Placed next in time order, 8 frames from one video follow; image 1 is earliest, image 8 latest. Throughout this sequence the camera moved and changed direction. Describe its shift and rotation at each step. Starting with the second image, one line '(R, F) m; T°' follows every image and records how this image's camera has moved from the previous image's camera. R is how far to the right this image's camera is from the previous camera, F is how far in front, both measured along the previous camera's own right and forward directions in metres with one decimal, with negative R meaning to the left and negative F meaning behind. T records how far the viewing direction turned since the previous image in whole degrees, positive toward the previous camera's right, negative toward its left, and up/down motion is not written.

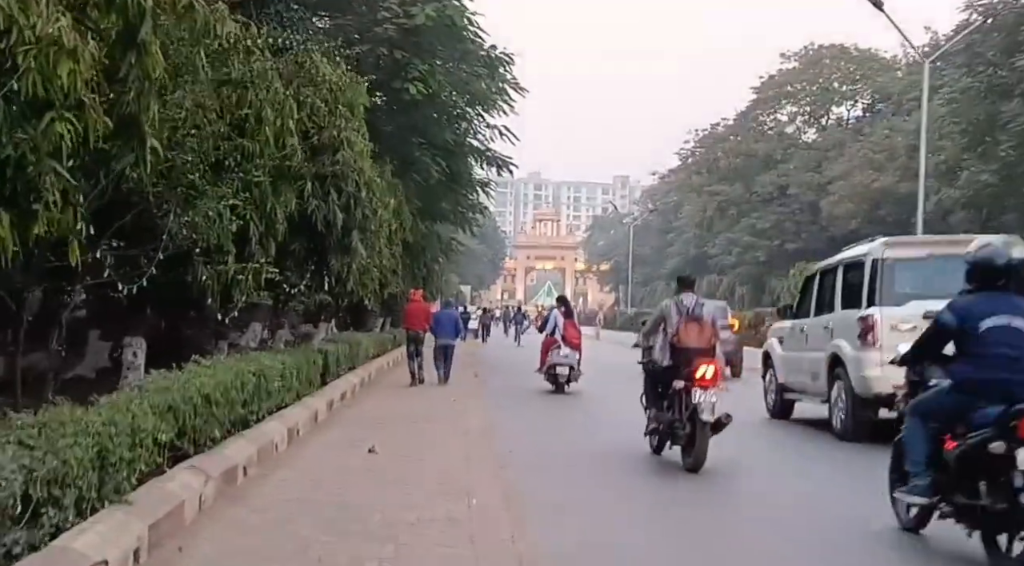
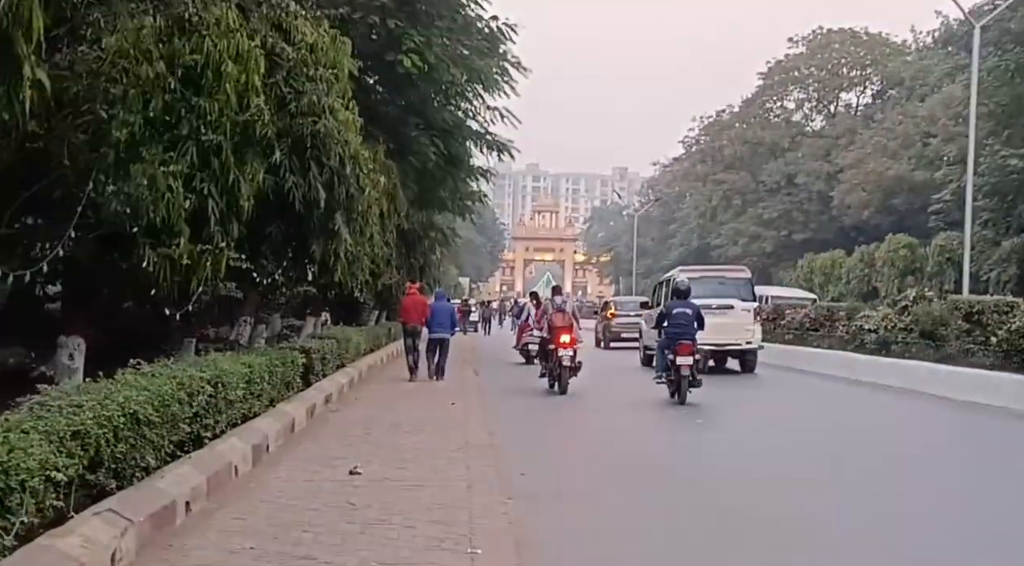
(-0.1, +2.0) m; 0°
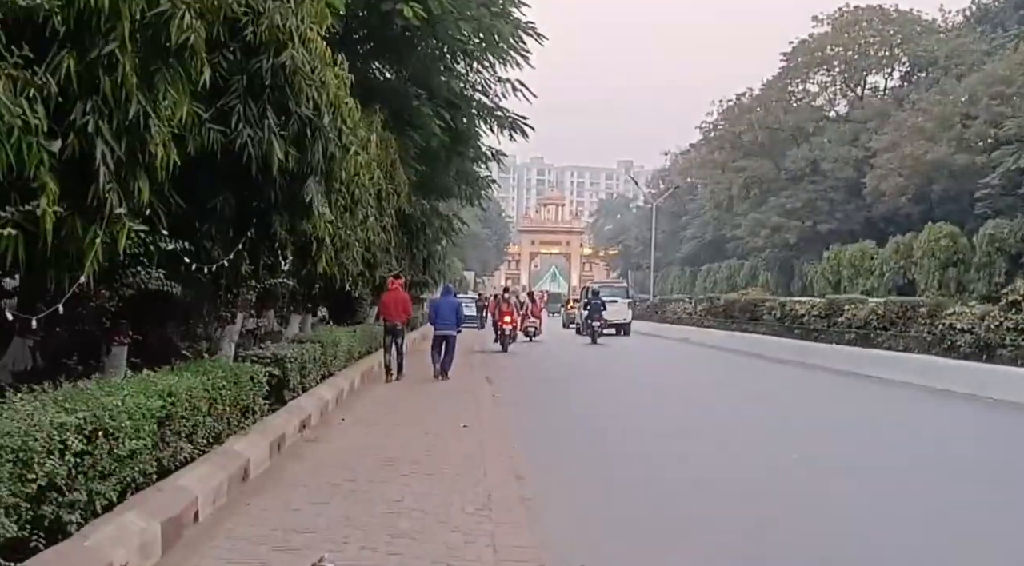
(-0.3, +3.5) m; 0°
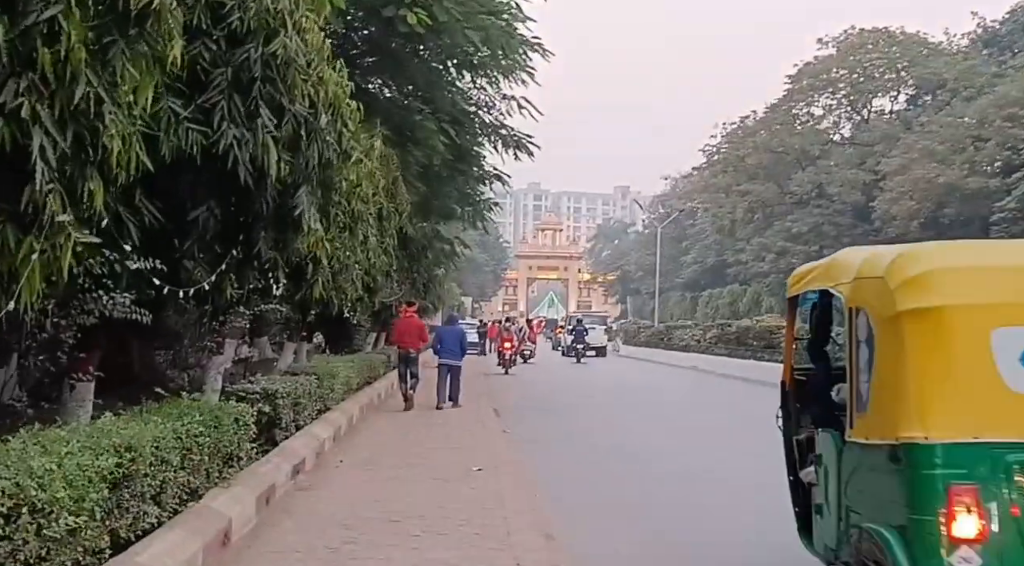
(-0.2, +1.4) m; 0°
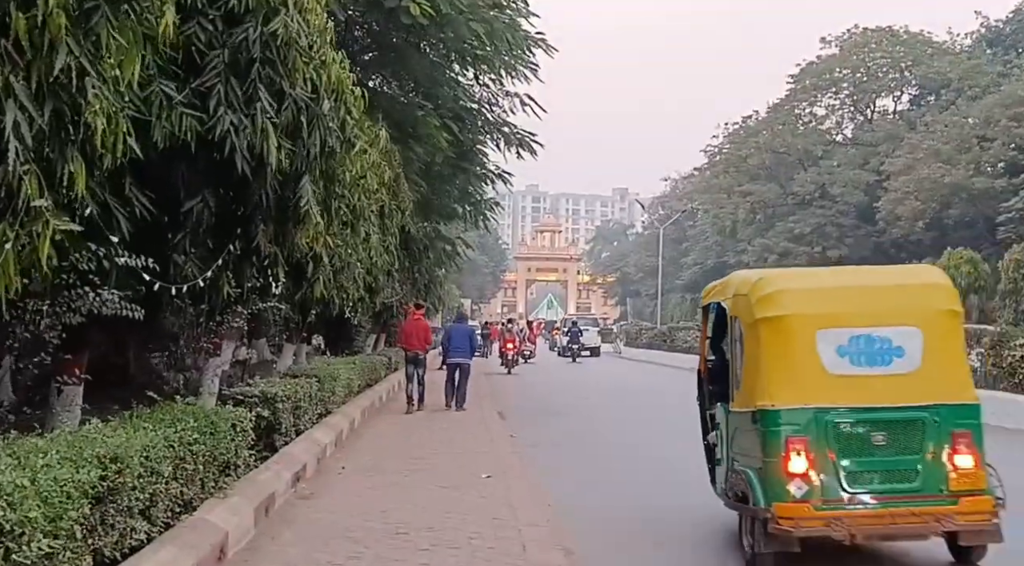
(-0.1, +0.5) m; 0°
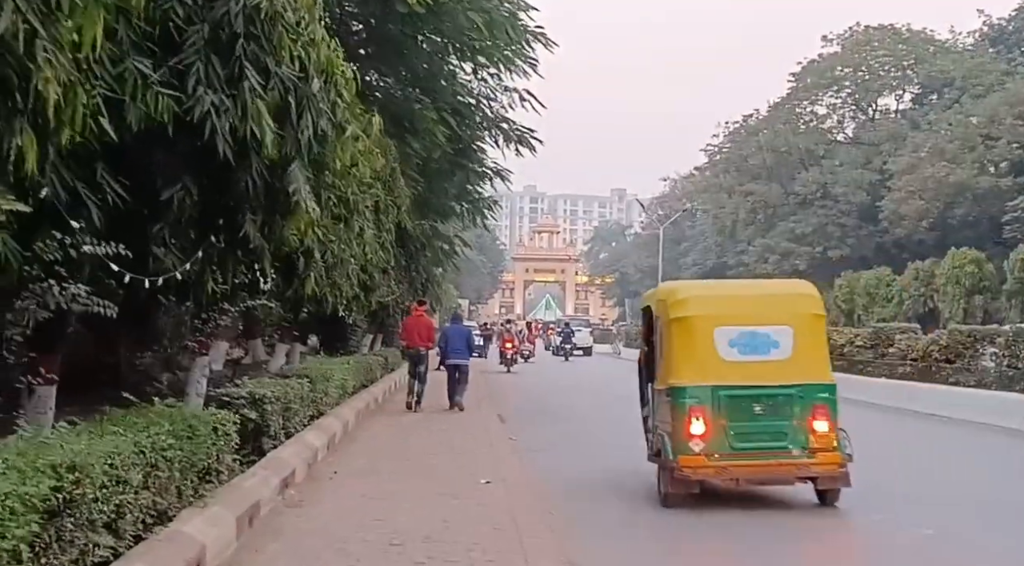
(0.0, +0.5) m; 0°
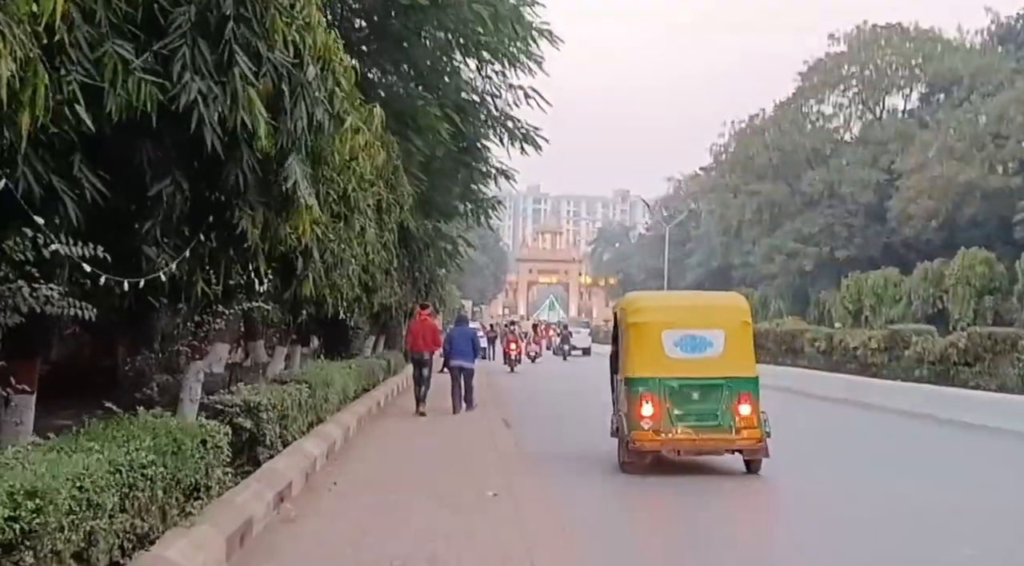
(0.0, +0.5) m; 0°
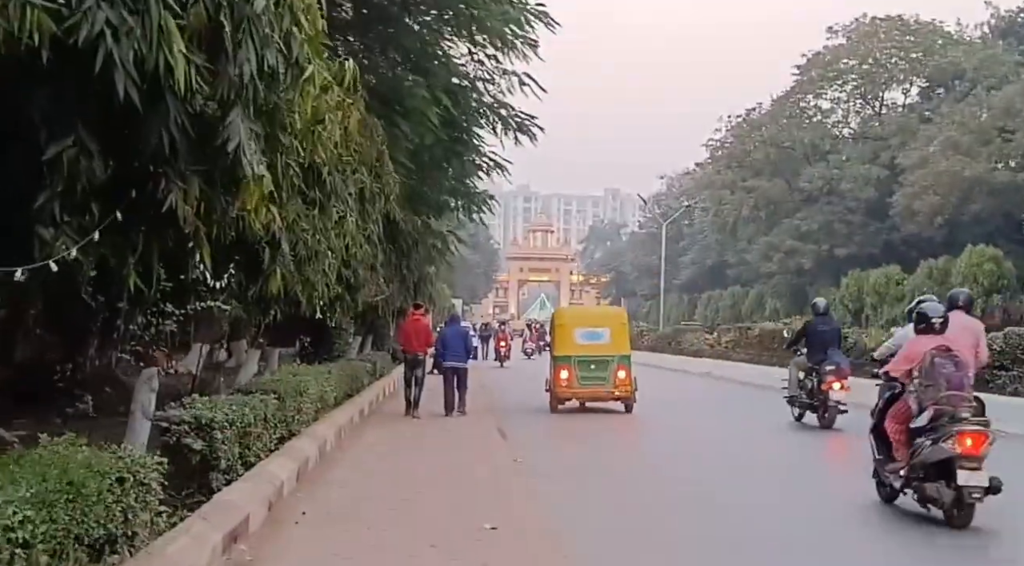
(-0.1, +1.6) m; 0°
